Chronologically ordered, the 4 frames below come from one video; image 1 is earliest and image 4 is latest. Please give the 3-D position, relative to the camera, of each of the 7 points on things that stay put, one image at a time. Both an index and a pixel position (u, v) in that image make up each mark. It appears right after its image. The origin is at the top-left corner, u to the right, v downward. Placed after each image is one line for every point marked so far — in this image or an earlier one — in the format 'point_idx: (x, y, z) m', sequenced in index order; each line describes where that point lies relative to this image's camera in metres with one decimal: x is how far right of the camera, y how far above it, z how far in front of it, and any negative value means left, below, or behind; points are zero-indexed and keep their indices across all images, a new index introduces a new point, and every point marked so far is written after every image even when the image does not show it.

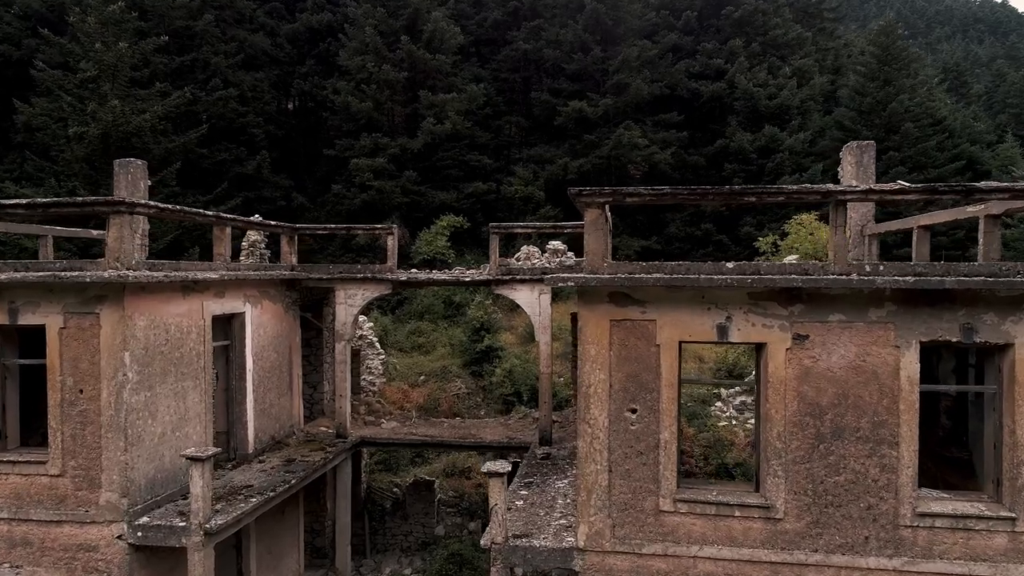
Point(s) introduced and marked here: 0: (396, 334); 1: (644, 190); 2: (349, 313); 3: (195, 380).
0: (-3.7, -1.5, +19.6) m
1: (+1.3, +1.0, +6.3) m
2: (-2.9, -0.5, +10.8) m
3: (-4.3, -1.3, +8.4) m
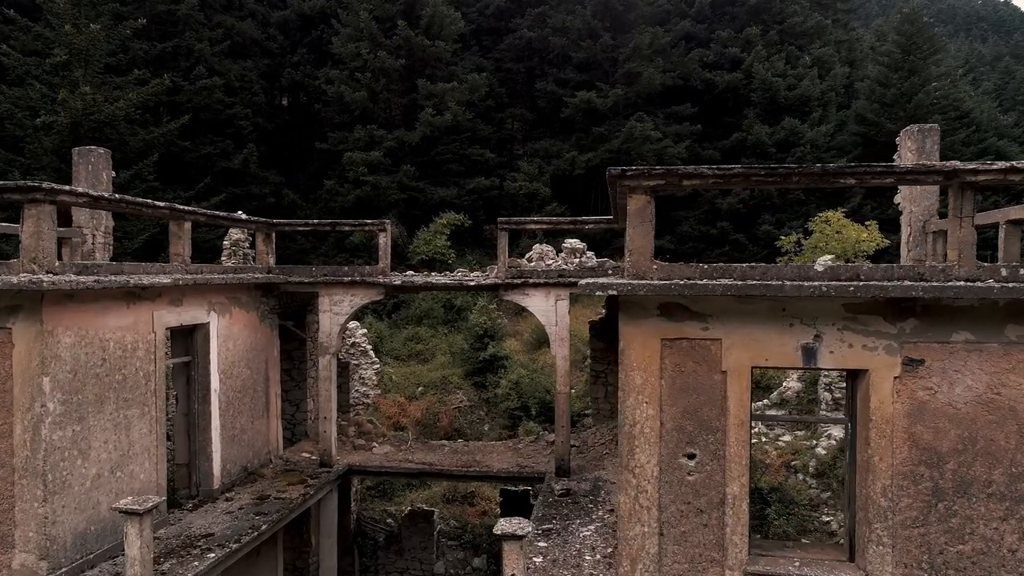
0: (-3.6, -1.6, +18.2) m
1: (+1.5, +0.9, +4.8) m
2: (-2.7, -0.5, +9.4) m
3: (-4.1, -1.3, +6.9) m
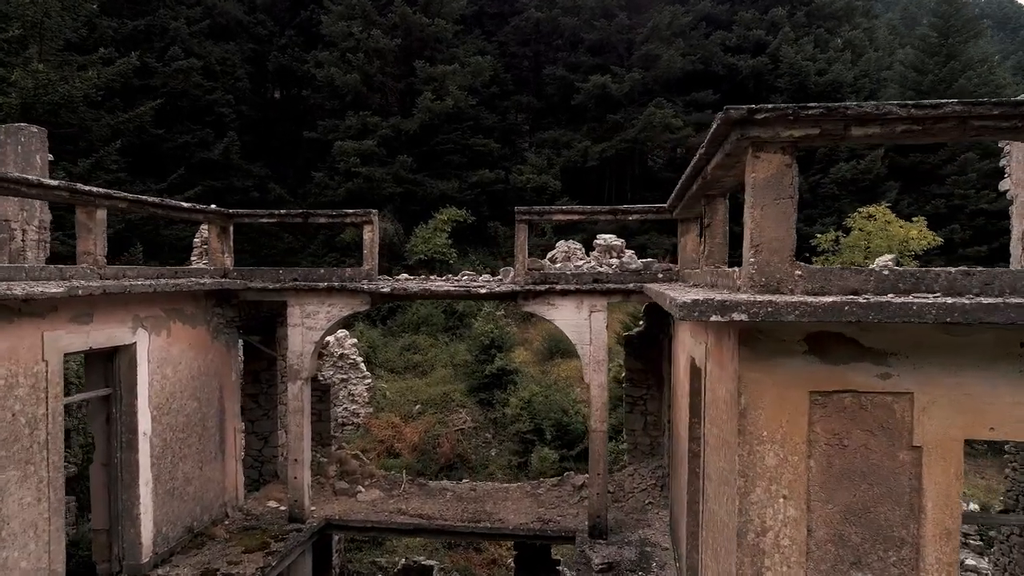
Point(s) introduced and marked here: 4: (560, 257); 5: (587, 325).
0: (-3.3, -1.7, +16.2) m
1: (+1.8, +0.8, +2.9) m
2: (-2.5, -0.6, +7.4) m
3: (-3.9, -1.4, +4.9) m
4: (+0.6, +0.4, +7.7) m
5: (+0.8, -0.4, +7.0) m
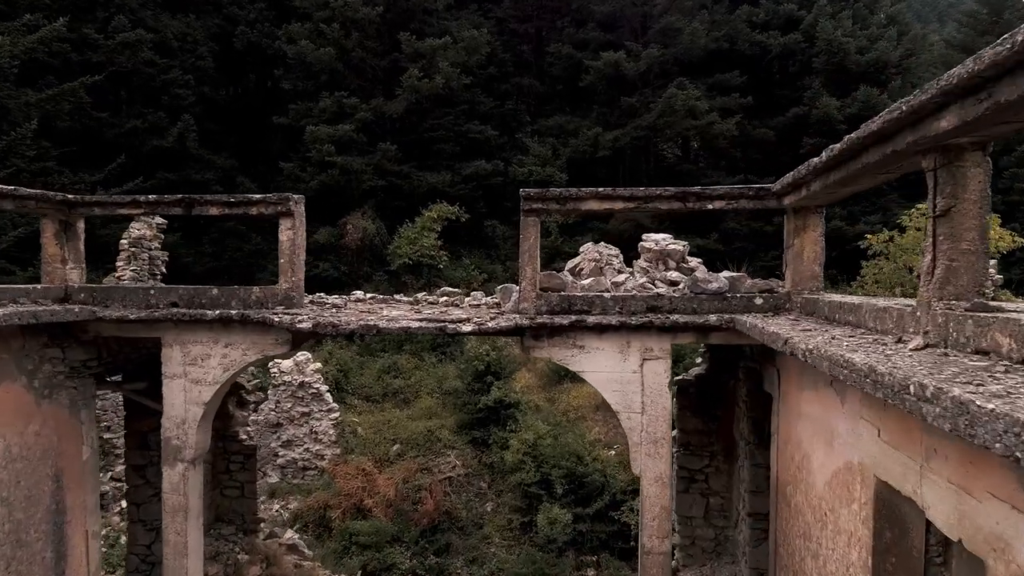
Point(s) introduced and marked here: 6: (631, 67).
0: (-3.3, -1.9, +13.5) m
1: (+1.8, +0.6, +0.2) m
2: (-2.4, -0.9, +4.7) m
3: (-3.9, -1.6, +2.2) m
4: (+0.6, +0.2, +5.0) m
5: (+0.9, -0.6, +4.3) m
6: (+3.5, +6.5, +18.2) m
